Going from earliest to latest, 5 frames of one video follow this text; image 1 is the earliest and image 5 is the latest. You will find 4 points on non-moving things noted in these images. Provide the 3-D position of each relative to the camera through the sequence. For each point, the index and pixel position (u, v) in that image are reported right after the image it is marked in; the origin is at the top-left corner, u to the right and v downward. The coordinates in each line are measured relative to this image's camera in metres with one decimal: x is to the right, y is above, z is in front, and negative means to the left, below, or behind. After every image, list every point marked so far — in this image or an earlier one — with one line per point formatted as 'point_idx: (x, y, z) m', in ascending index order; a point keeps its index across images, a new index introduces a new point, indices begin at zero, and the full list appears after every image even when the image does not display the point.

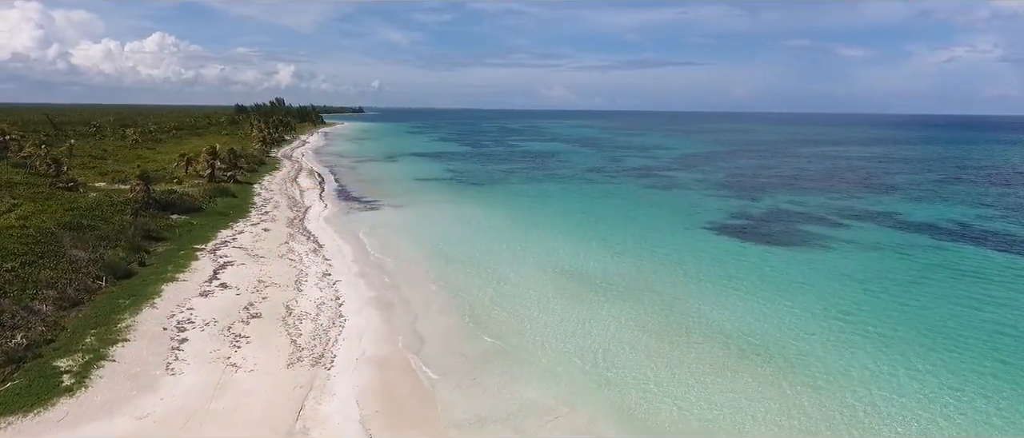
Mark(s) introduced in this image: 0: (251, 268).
0: (-8.7, -1.7, +19.4) m
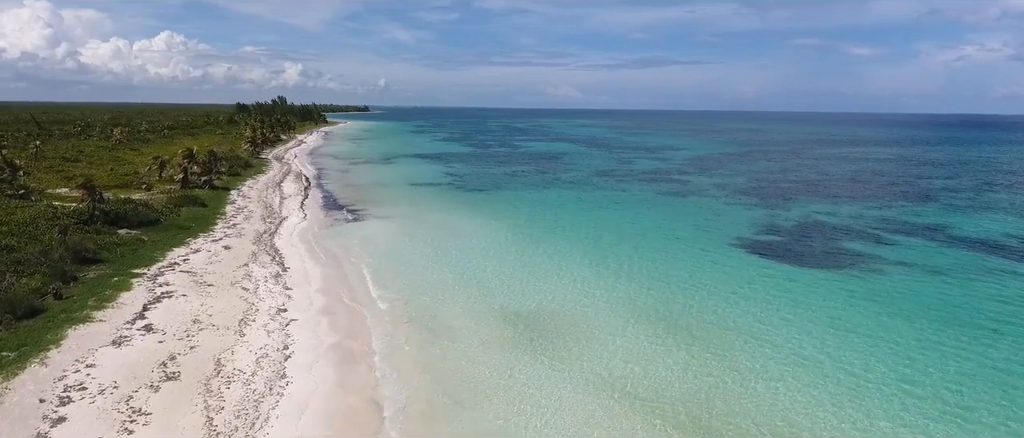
0: (-8.9, -2.3, +16.0) m
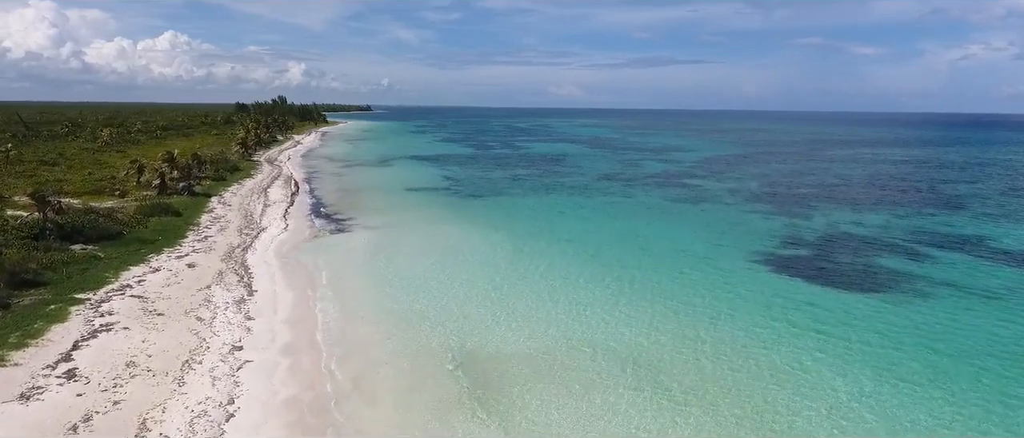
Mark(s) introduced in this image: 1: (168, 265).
0: (-9.0, -2.8, +13.7) m
1: (-11.7, -1.6, +19.8) m
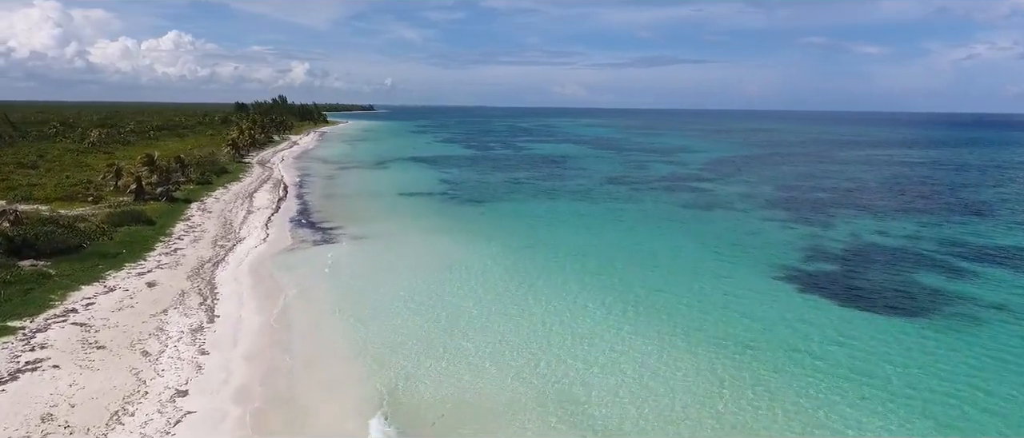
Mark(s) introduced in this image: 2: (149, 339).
0: (-9.1, -3.2, +11.6) m
1: (-11.8, -2.0, +17.8) m
2: (-8.7, -2.8, +13.9) m
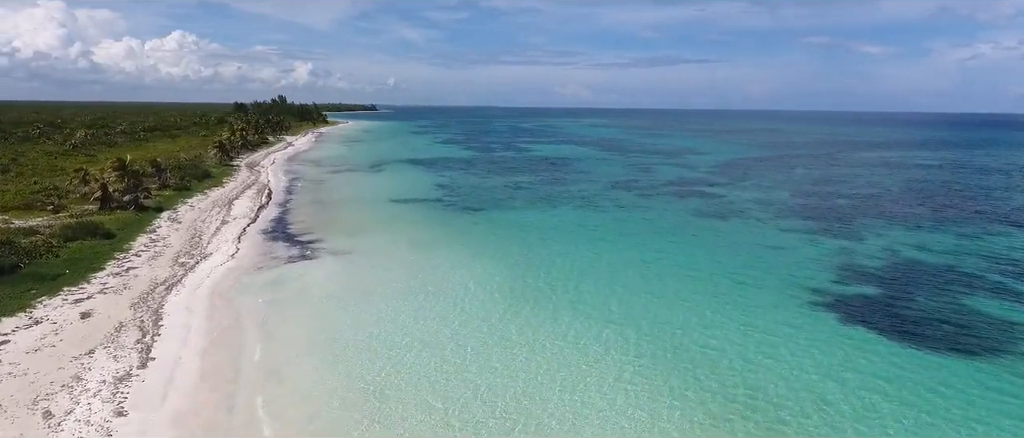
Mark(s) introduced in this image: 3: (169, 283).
0: (-9.2, -3.7, +9.0) m
1: (-11.9, -2.5, +15.2) m
2: (-8.8, -3.4, +11.3) m
3: (-10.6, -2.0, +18.1) m
